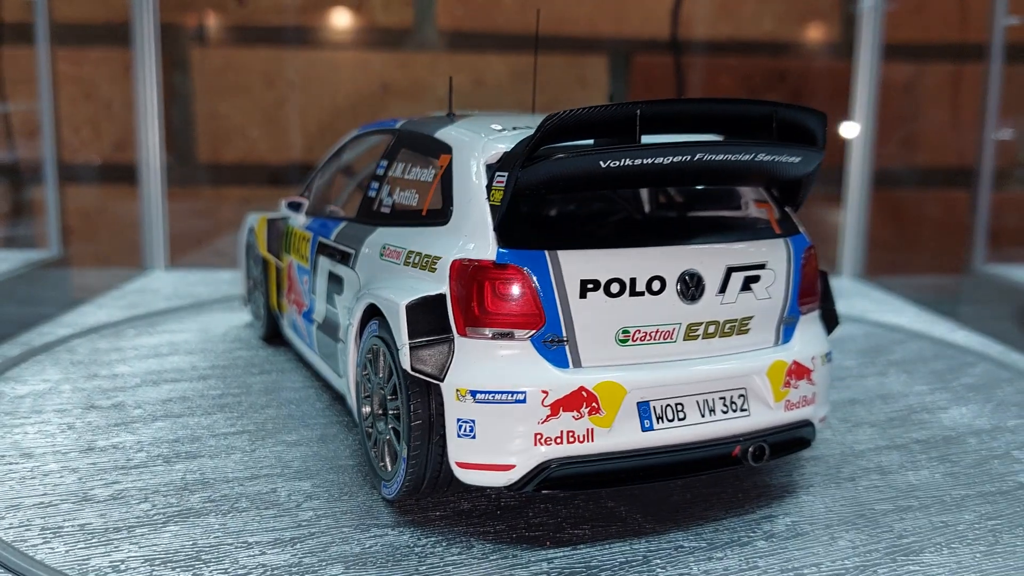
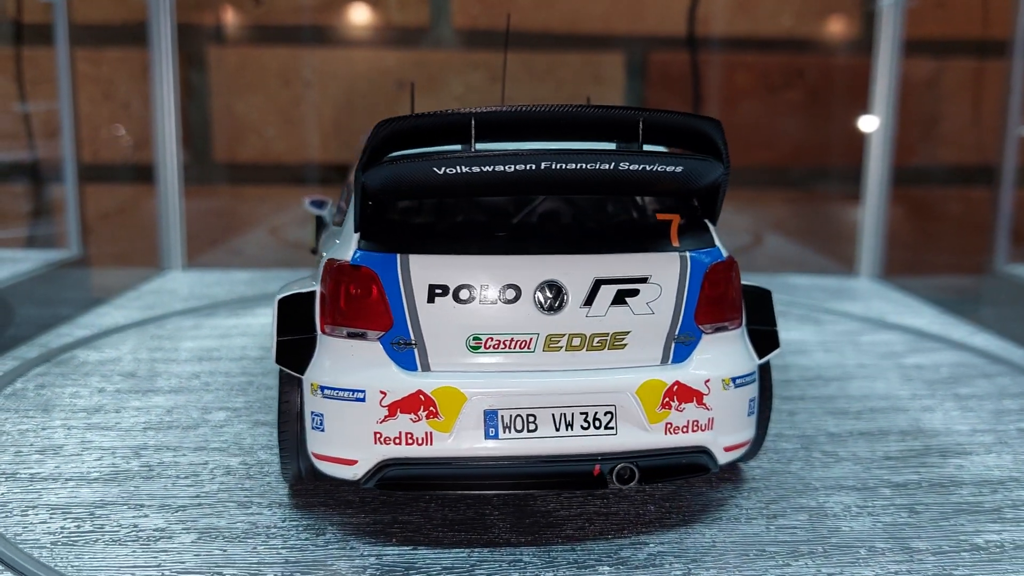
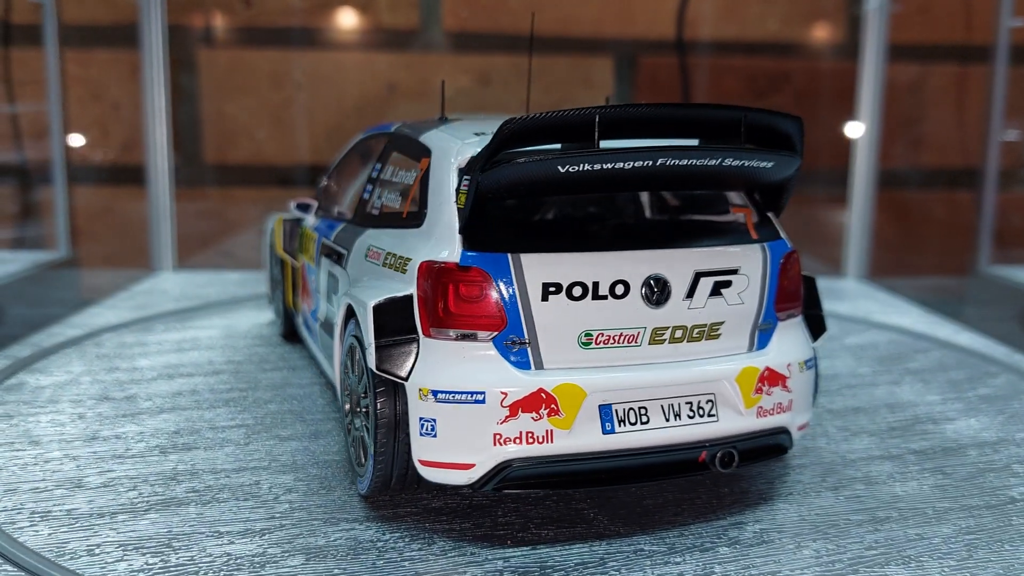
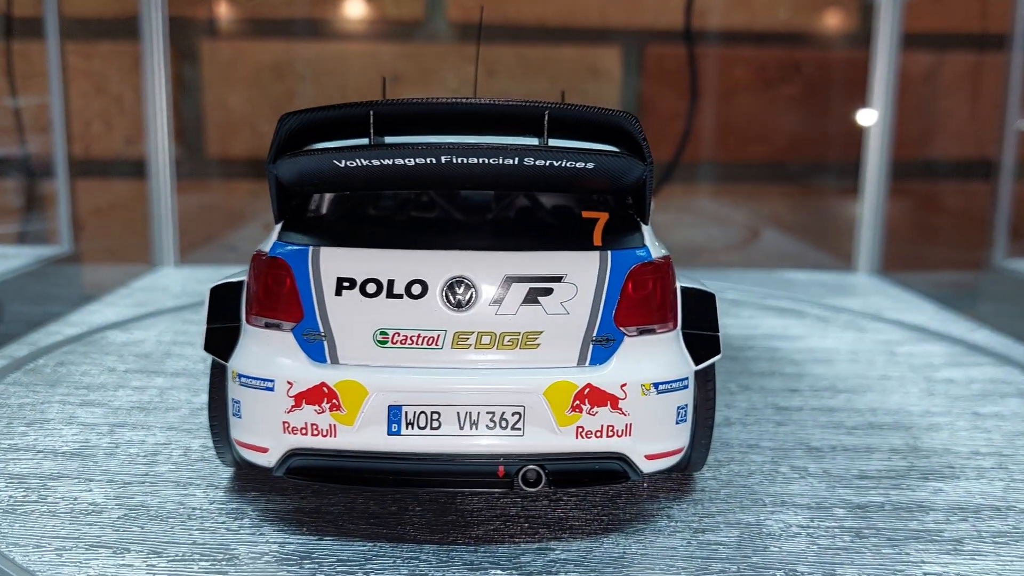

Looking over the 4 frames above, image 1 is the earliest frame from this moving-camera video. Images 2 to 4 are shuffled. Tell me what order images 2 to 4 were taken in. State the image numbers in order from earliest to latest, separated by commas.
3, 2, 4
